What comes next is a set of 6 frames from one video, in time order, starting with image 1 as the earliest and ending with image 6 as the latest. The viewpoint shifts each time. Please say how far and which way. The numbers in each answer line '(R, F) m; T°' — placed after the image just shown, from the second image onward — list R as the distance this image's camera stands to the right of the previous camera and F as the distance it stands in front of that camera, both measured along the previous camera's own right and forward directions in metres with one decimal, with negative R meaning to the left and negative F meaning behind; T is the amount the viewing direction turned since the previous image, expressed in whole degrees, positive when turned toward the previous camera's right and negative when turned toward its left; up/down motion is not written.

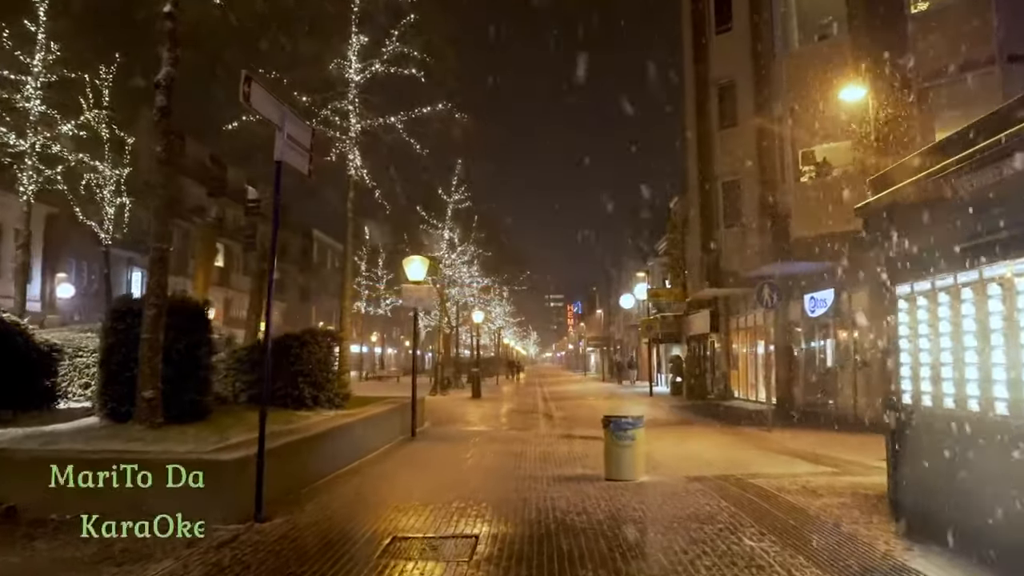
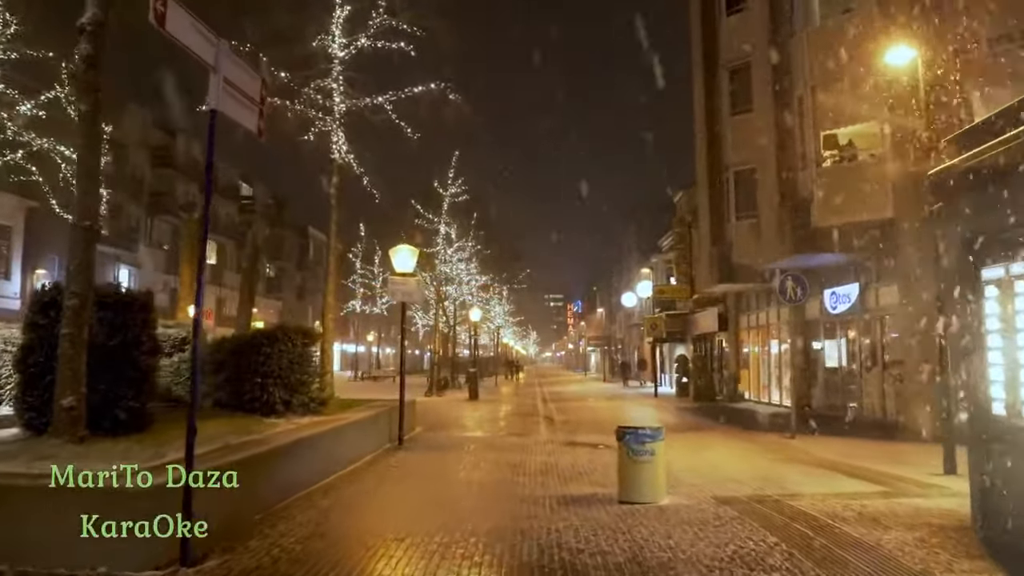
(0.0, +1.7) m; 0°
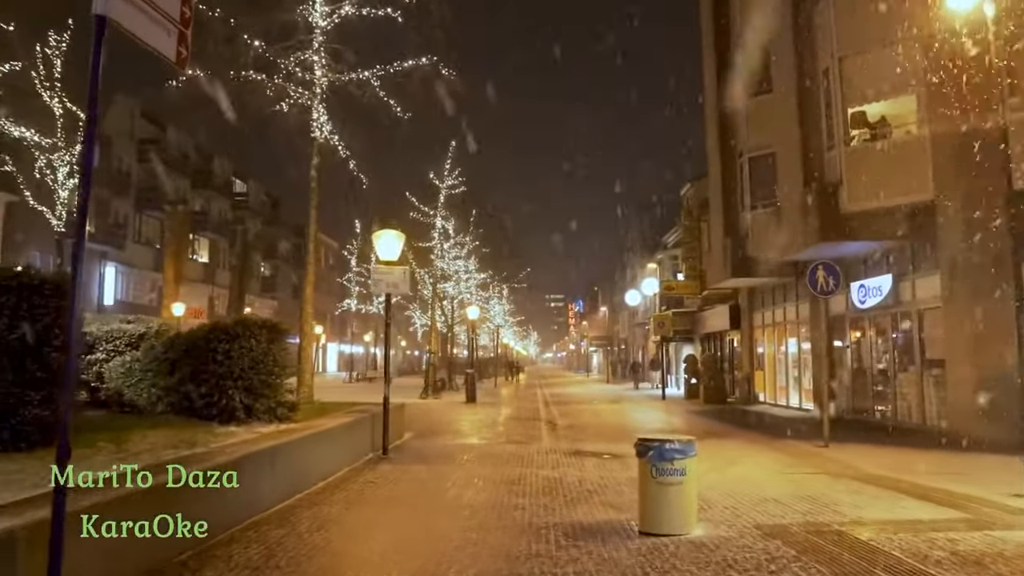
(0.0, +1.8) m; 0°
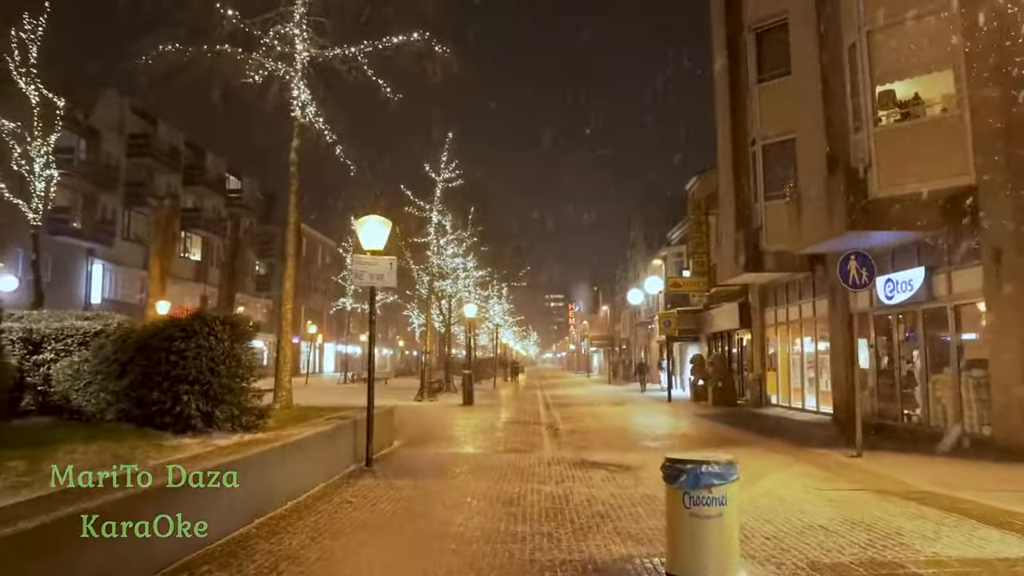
(0.0, +1.5) m; 0°
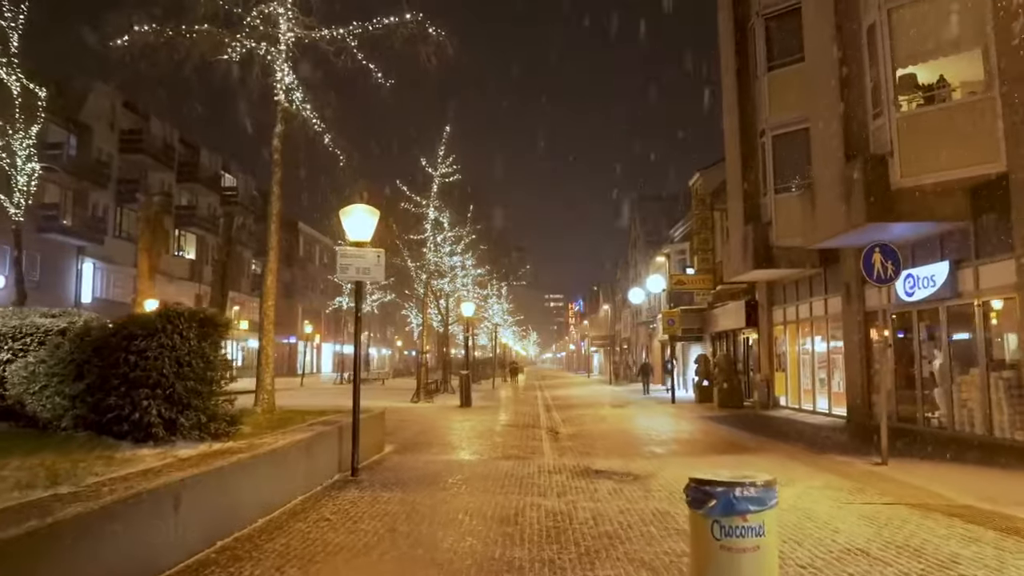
(0.0, +1.0) m; 0°
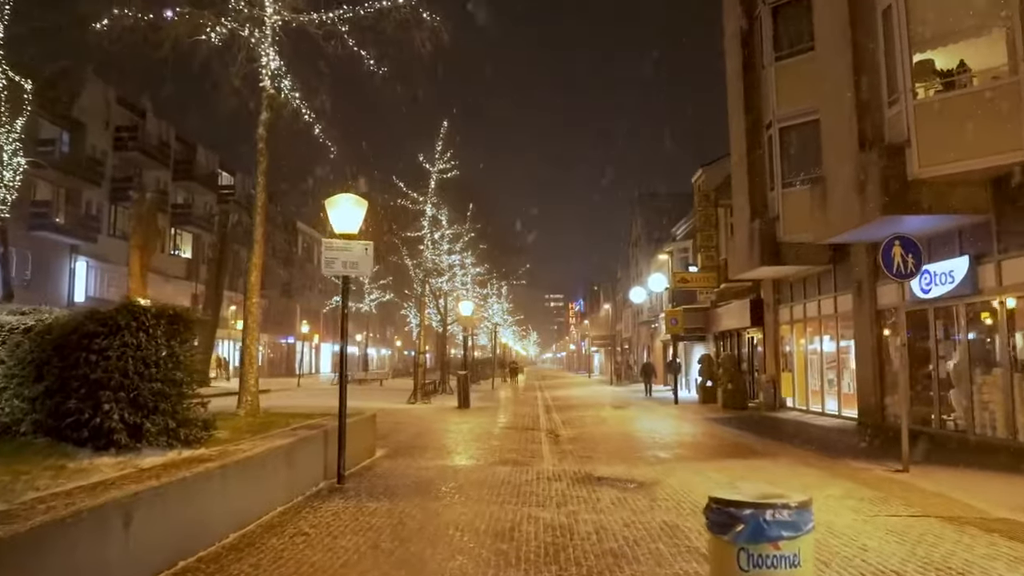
(0.0, +0.7) m; 0°
